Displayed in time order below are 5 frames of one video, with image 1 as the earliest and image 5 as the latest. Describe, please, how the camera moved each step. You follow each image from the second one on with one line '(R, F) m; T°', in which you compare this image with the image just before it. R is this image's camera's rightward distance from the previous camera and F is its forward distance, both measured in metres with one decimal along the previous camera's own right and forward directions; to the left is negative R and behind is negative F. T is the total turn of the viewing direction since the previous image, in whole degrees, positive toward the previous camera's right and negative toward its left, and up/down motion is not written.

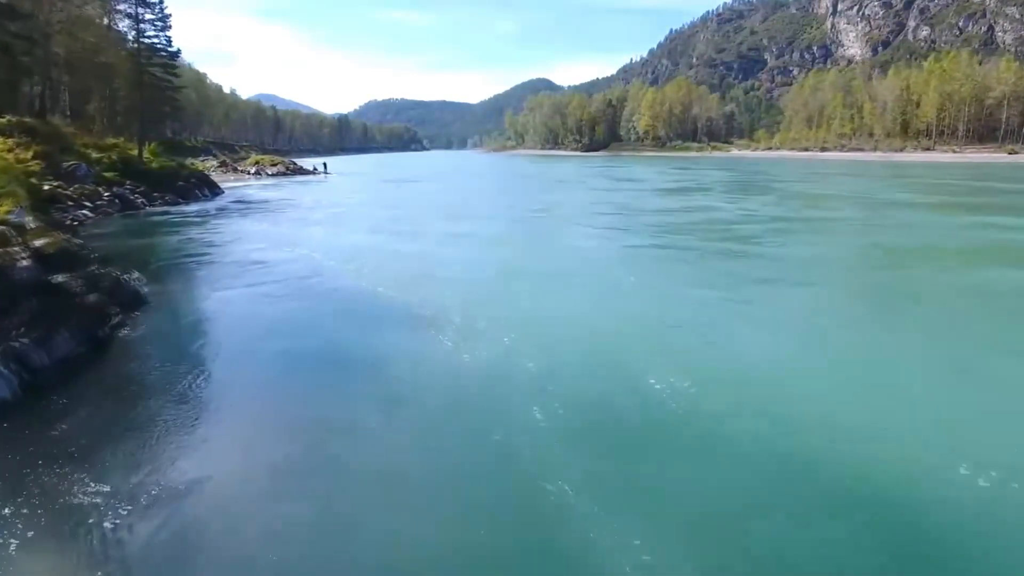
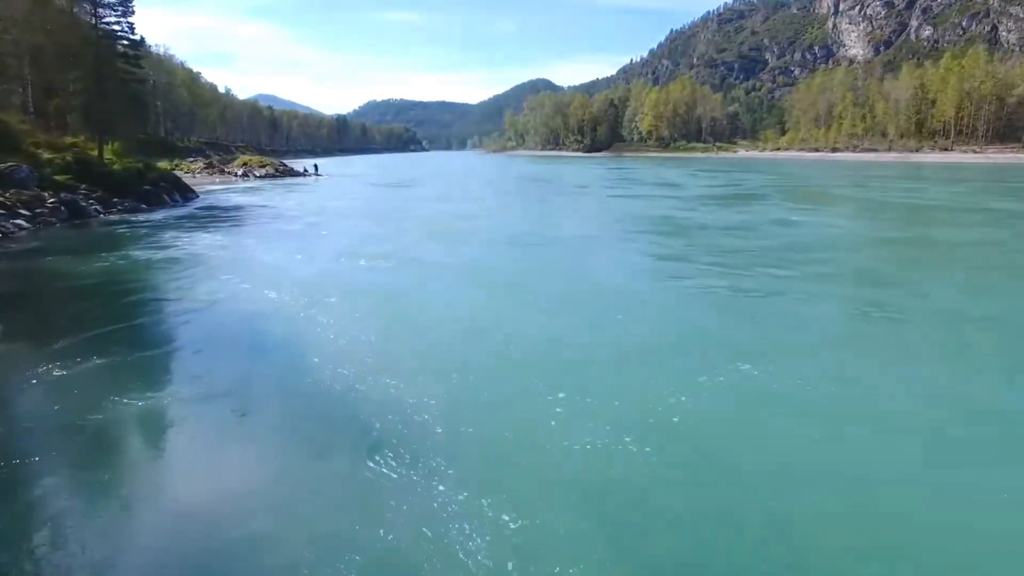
(-0.1, +1.9) m; 0°
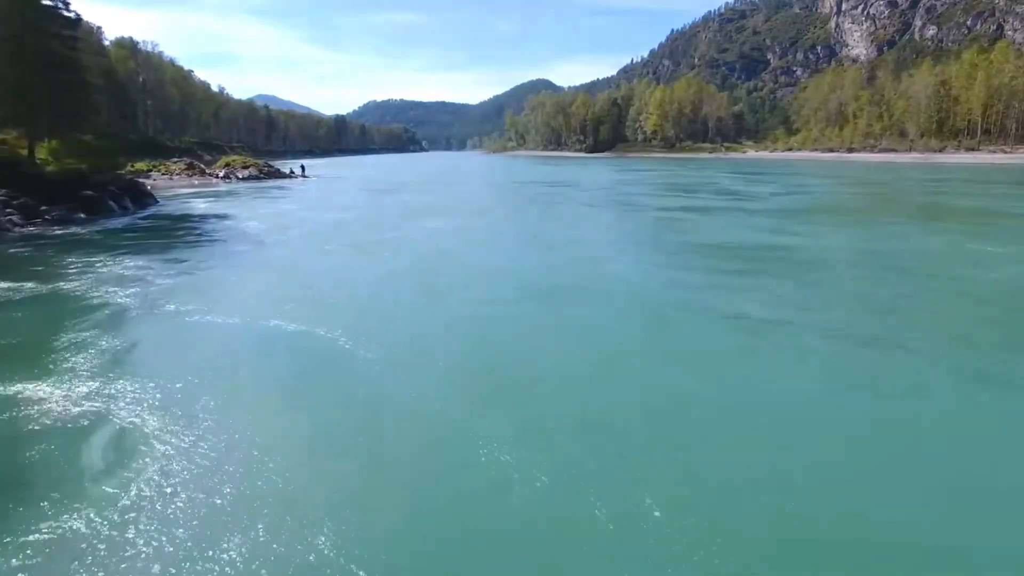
(-0.2, +2.5) m; 0°
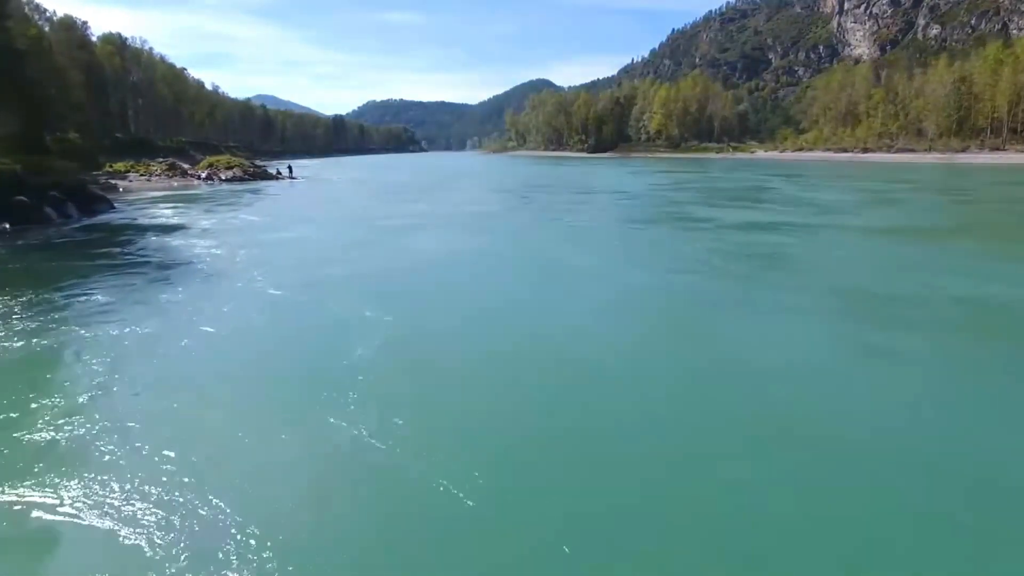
(-0.1, +2.1) m; 0°
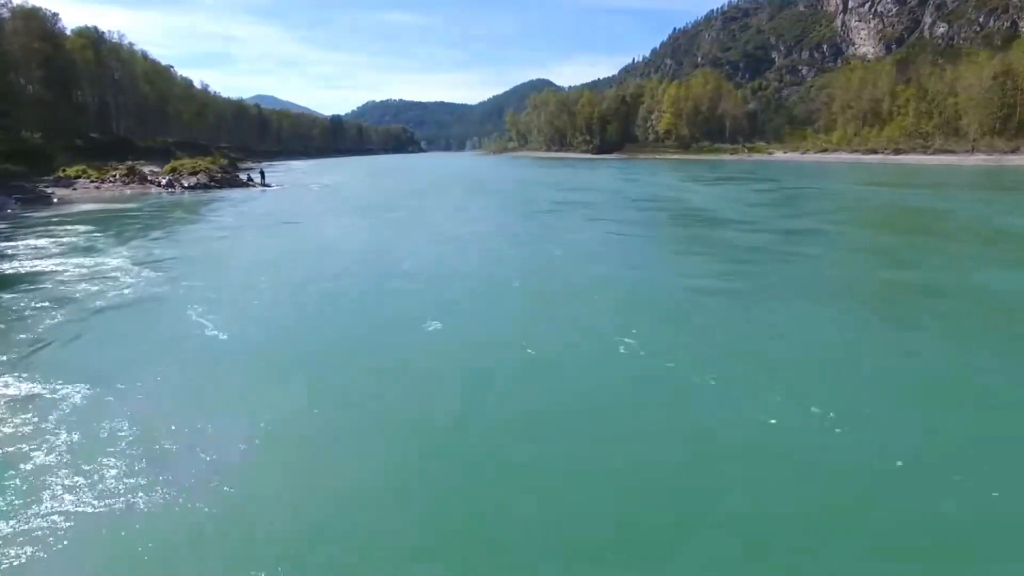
(-0.4, +3.9) m; 0°
